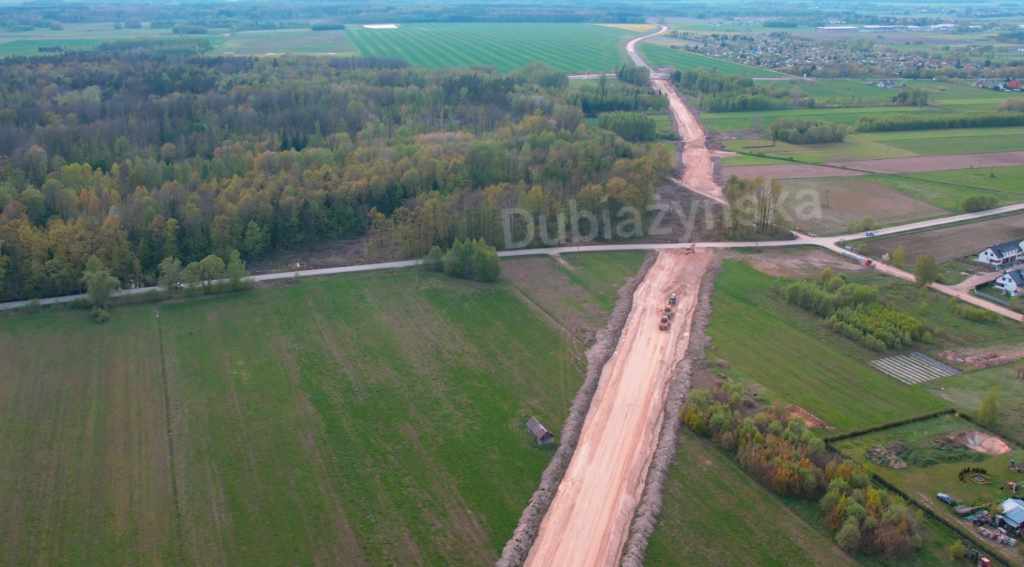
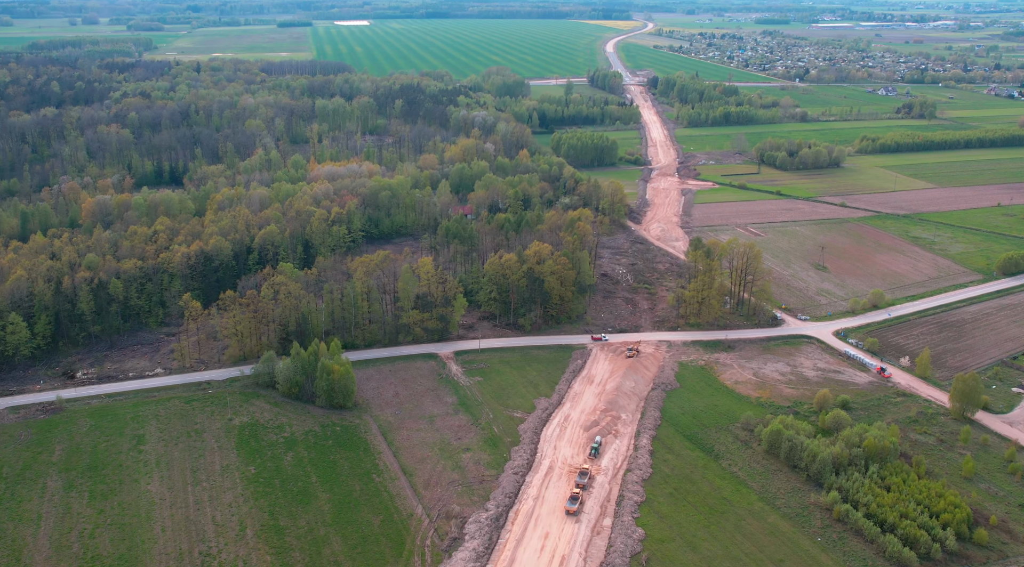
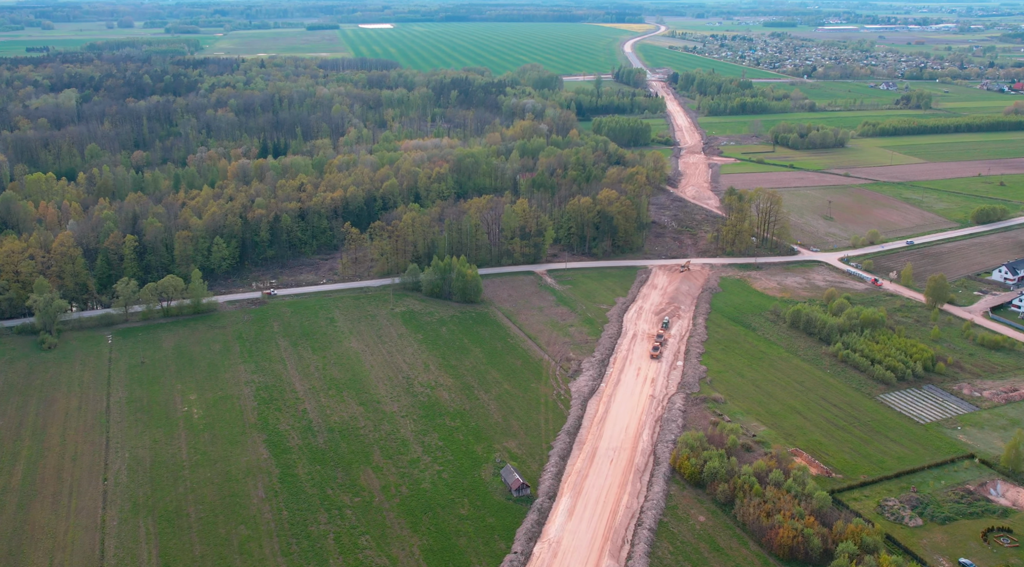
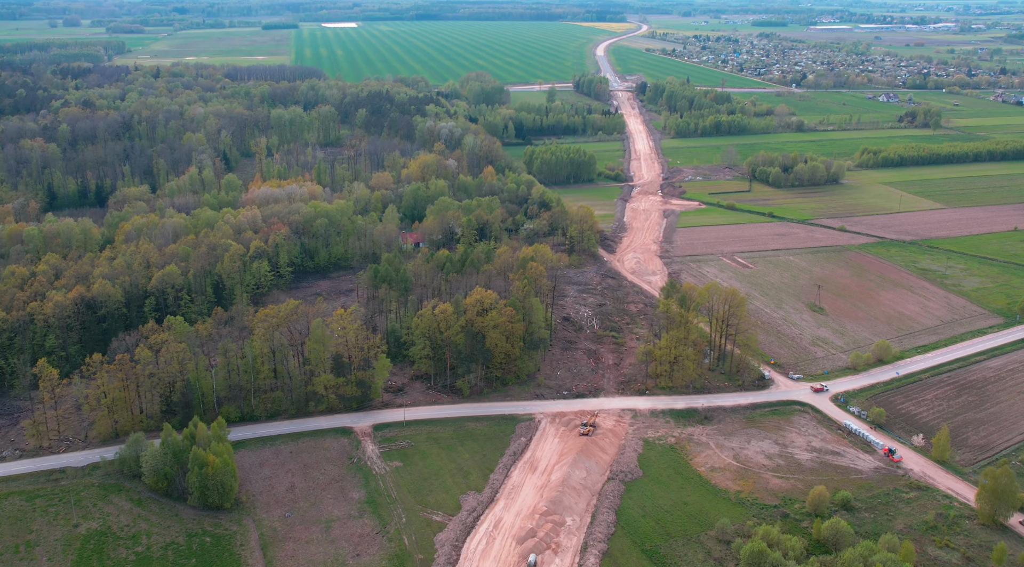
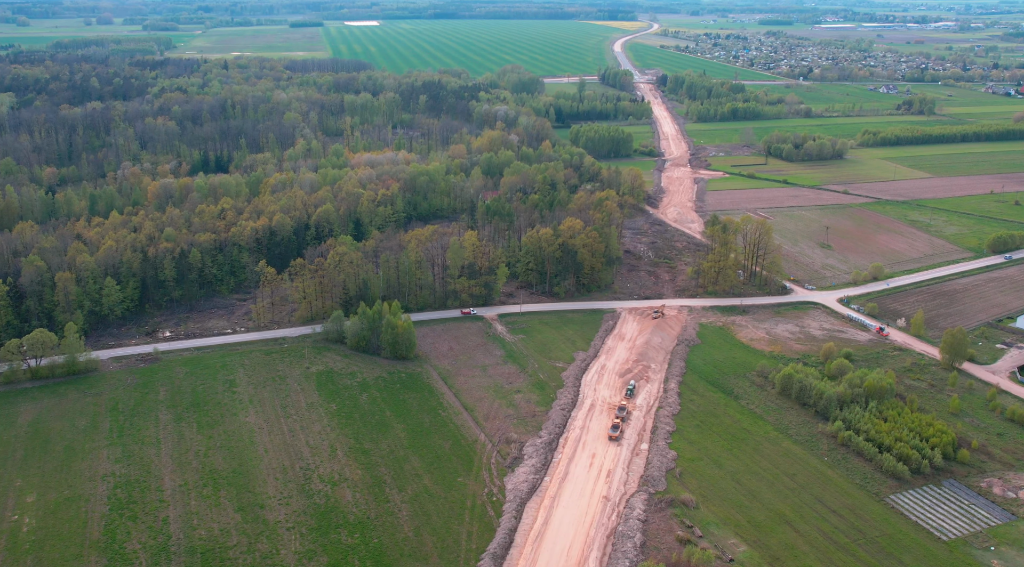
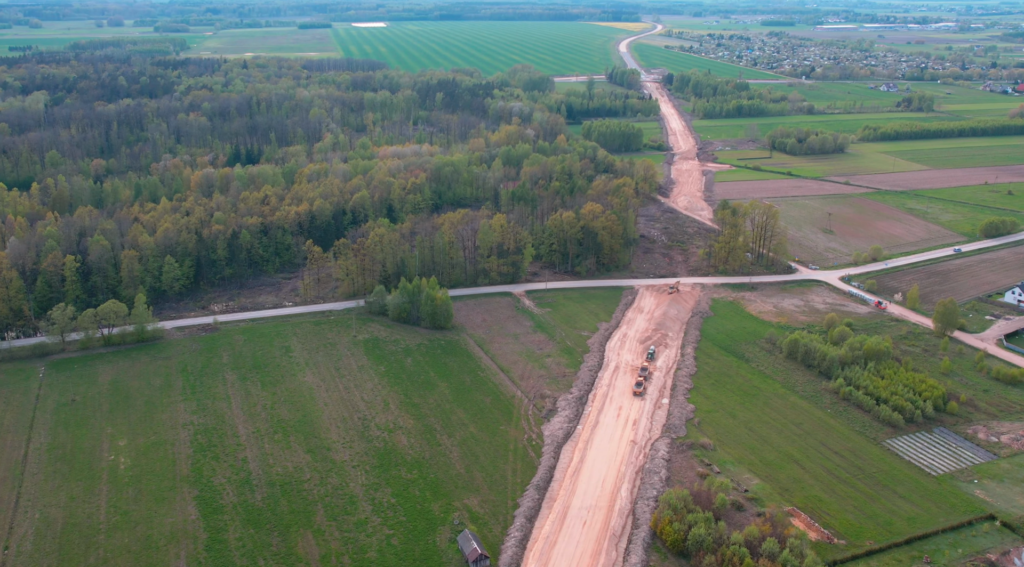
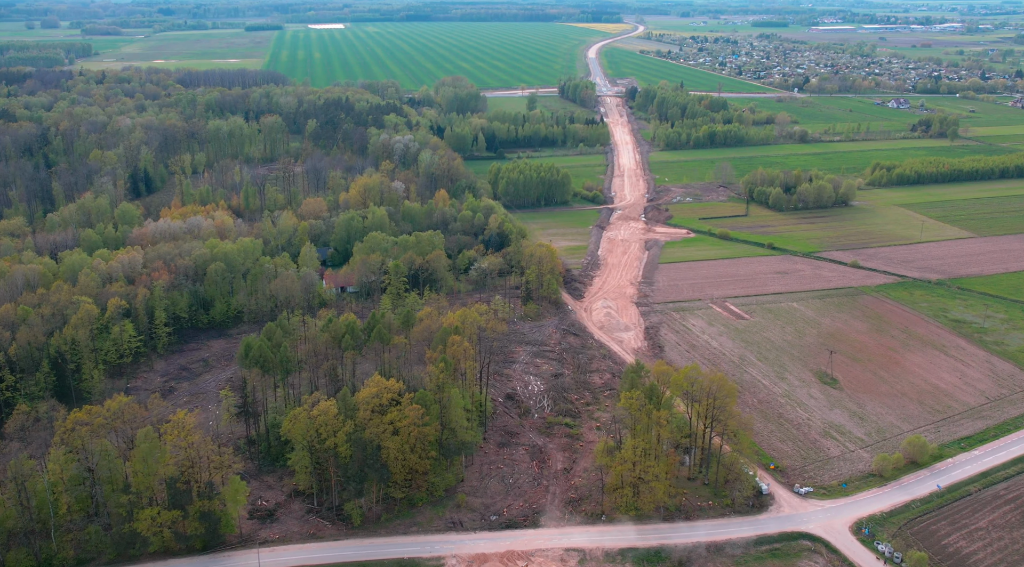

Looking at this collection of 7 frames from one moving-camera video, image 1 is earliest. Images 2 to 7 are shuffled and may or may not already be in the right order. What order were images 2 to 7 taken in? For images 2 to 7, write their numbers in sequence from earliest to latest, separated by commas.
3, 6, 5, 2, 4, 7
